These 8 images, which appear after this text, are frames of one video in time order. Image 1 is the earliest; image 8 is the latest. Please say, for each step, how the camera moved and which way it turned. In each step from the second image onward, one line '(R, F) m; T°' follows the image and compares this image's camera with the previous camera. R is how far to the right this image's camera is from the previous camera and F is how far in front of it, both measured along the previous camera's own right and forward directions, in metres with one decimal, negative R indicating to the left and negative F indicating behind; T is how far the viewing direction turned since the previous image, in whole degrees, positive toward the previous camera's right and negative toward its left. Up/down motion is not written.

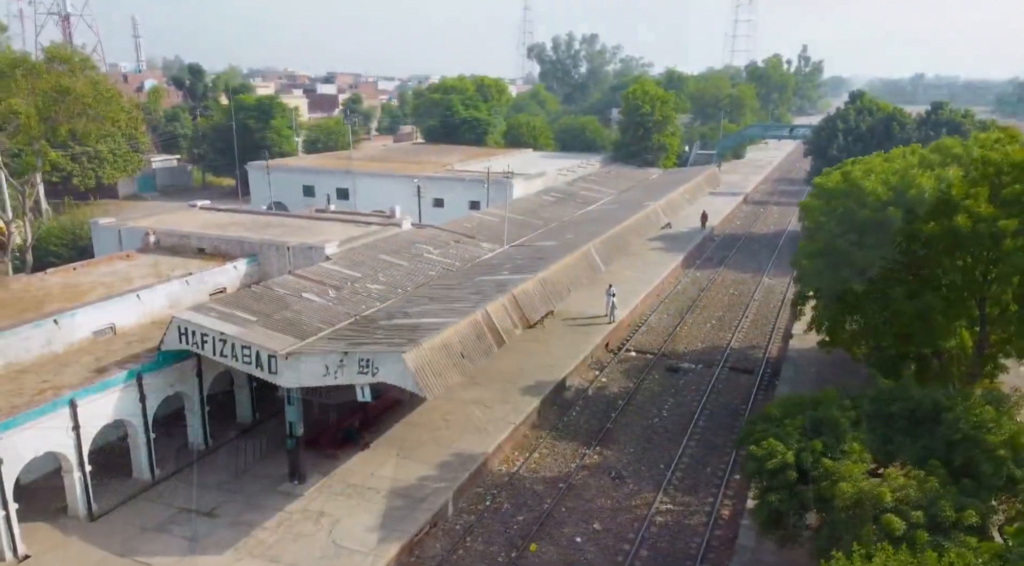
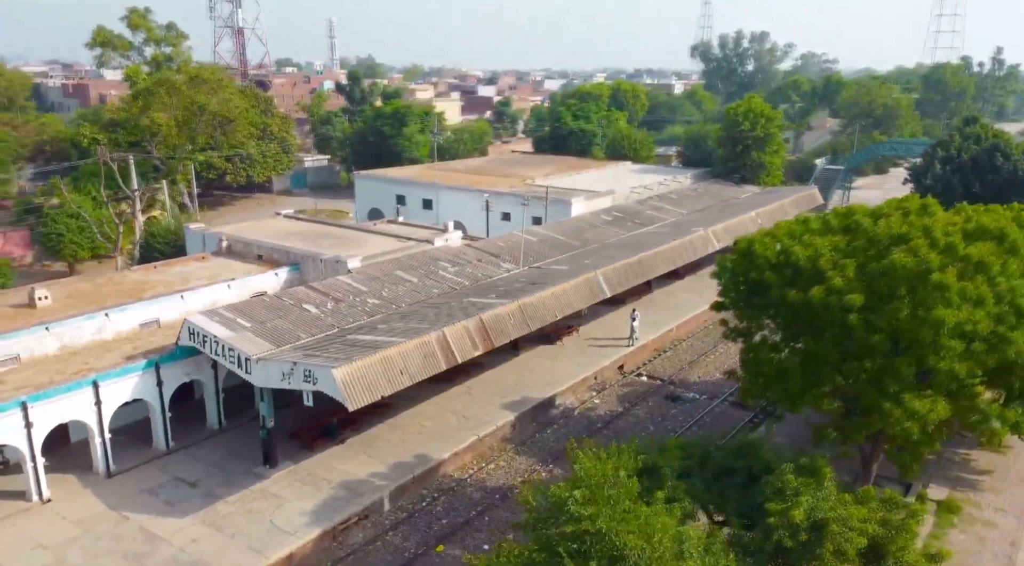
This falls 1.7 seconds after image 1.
(+3.7, -0.9) m; -13°
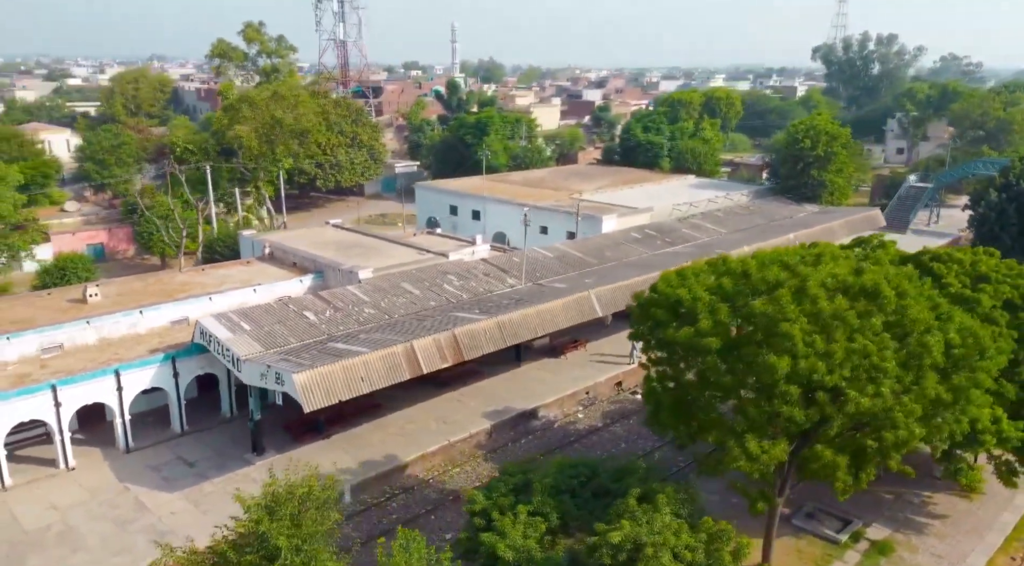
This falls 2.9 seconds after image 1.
(+3.0, -0.9) m; -9°
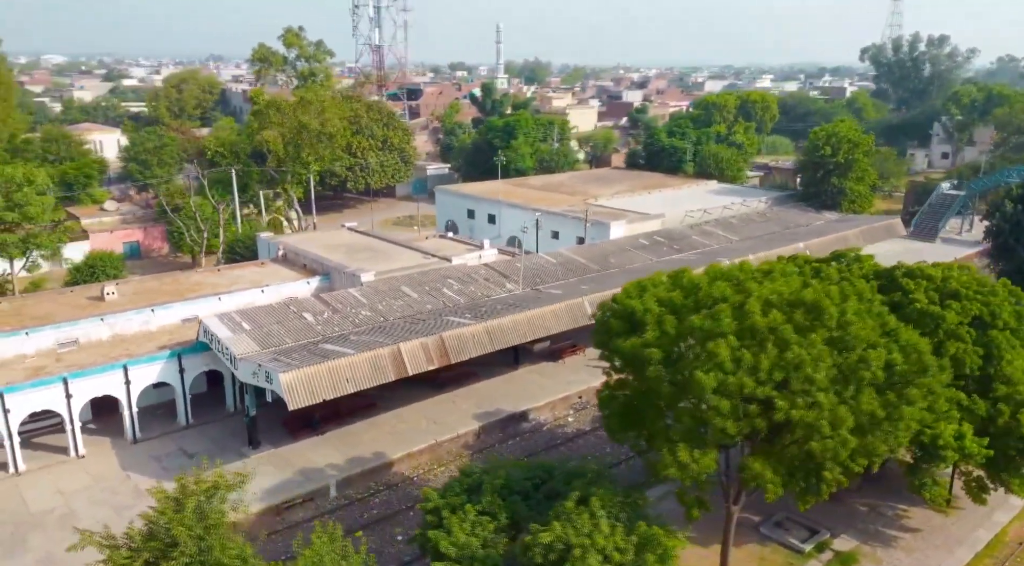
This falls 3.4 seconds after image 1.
(+1.3, -0.5) m; -4°
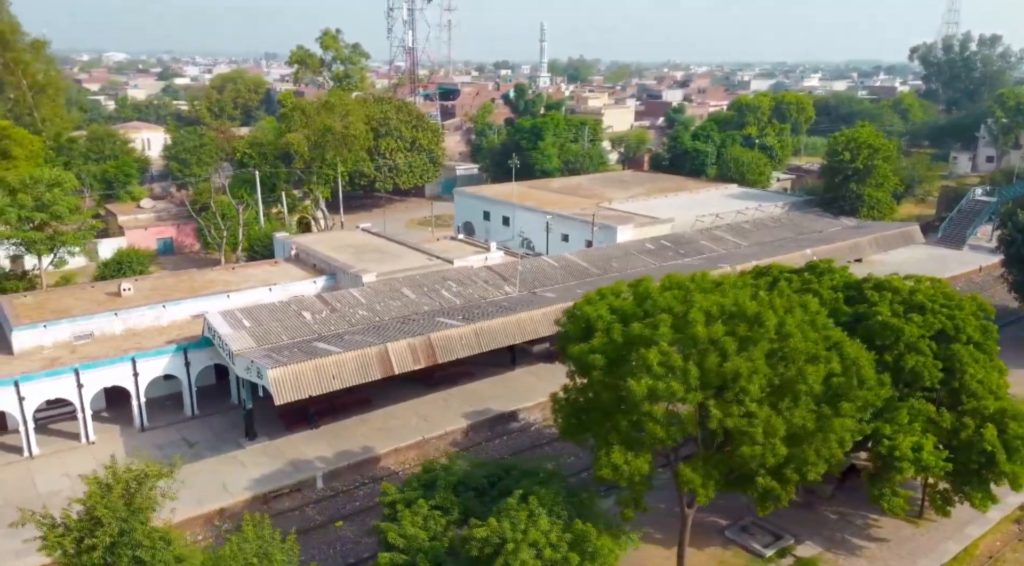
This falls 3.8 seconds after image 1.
(+1.3, -0.5) m; -4°
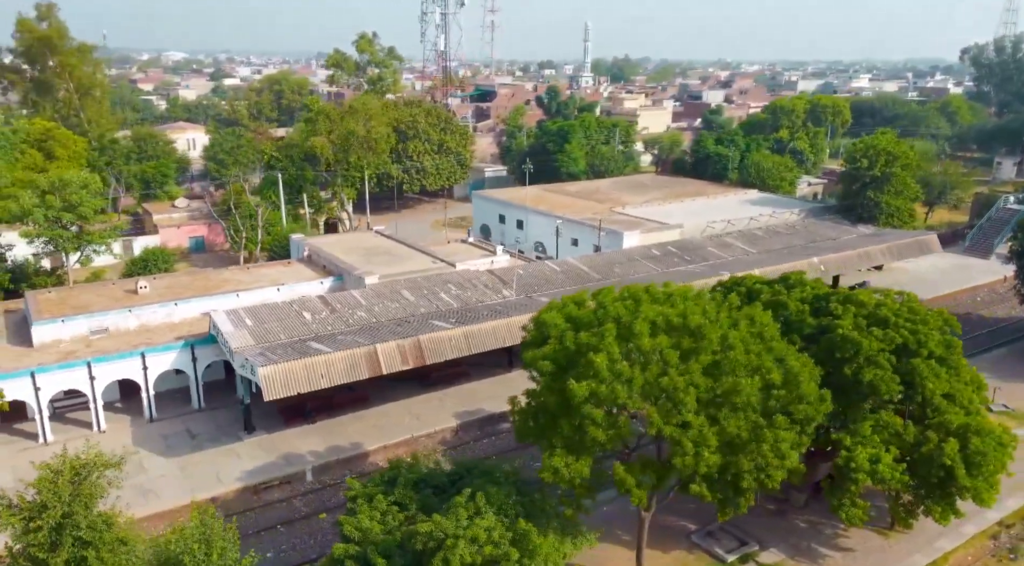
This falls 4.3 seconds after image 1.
(+1.4, -0.5) m; -4°
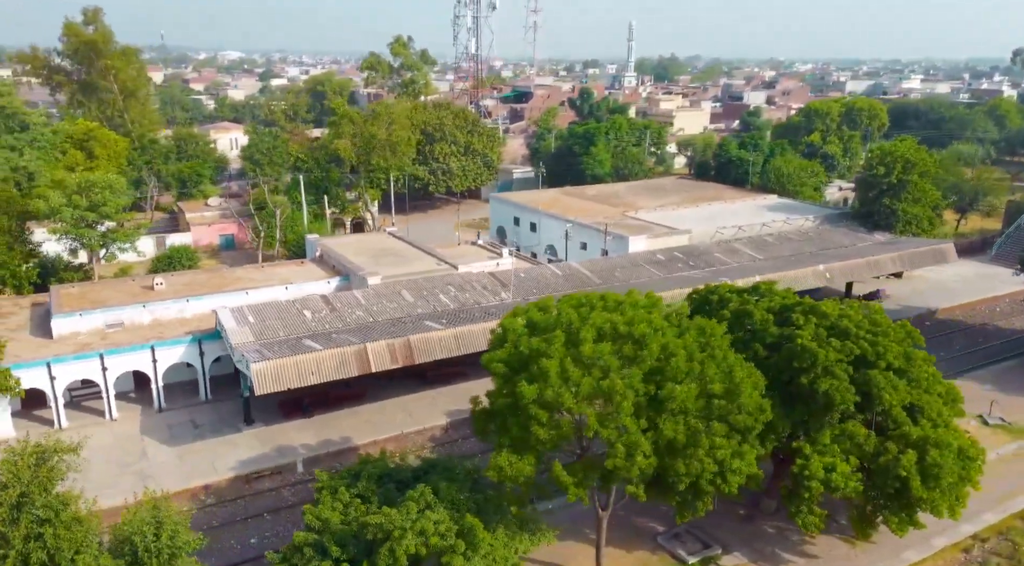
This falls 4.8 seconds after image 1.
(+1.4, -0.5) m; -4°
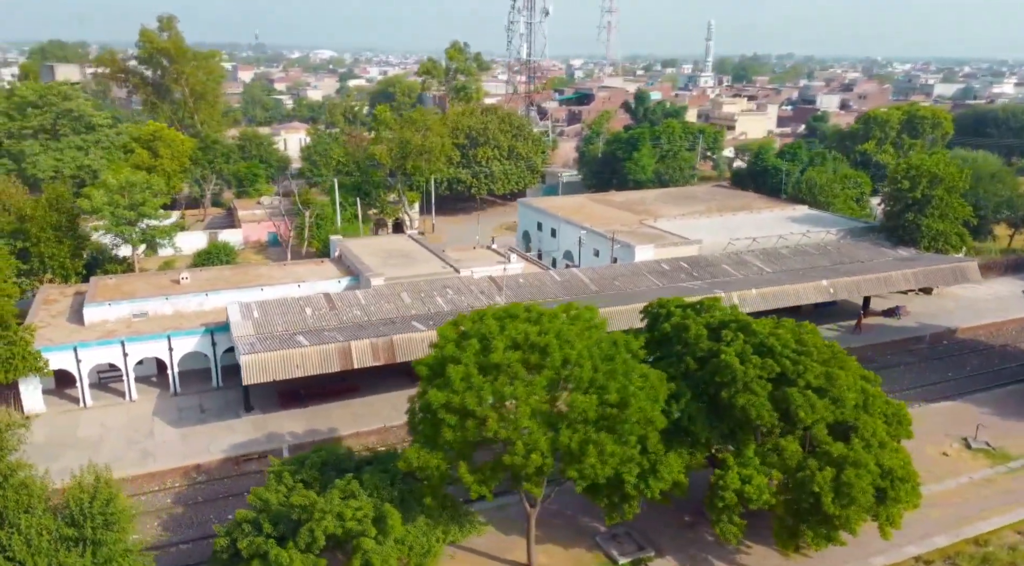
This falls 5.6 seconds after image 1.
(+2.6, -0.8) m; -6°
